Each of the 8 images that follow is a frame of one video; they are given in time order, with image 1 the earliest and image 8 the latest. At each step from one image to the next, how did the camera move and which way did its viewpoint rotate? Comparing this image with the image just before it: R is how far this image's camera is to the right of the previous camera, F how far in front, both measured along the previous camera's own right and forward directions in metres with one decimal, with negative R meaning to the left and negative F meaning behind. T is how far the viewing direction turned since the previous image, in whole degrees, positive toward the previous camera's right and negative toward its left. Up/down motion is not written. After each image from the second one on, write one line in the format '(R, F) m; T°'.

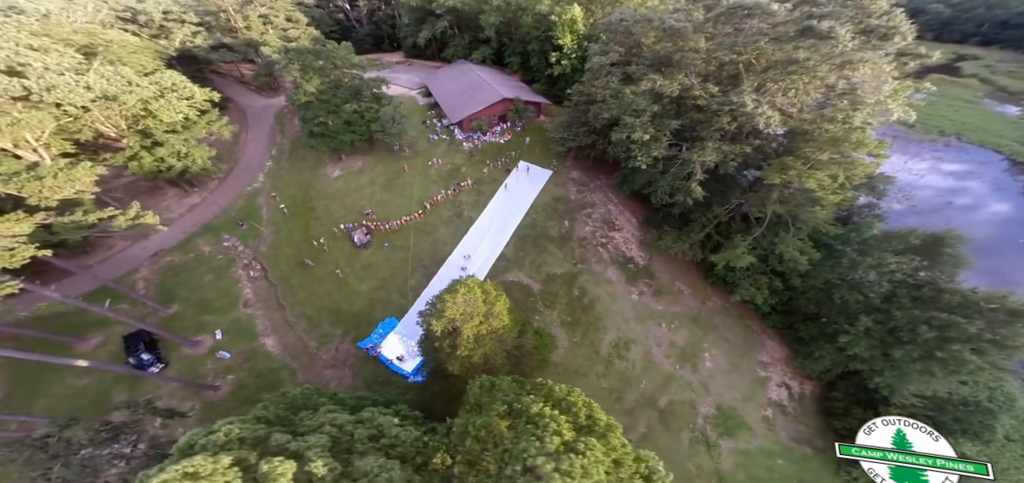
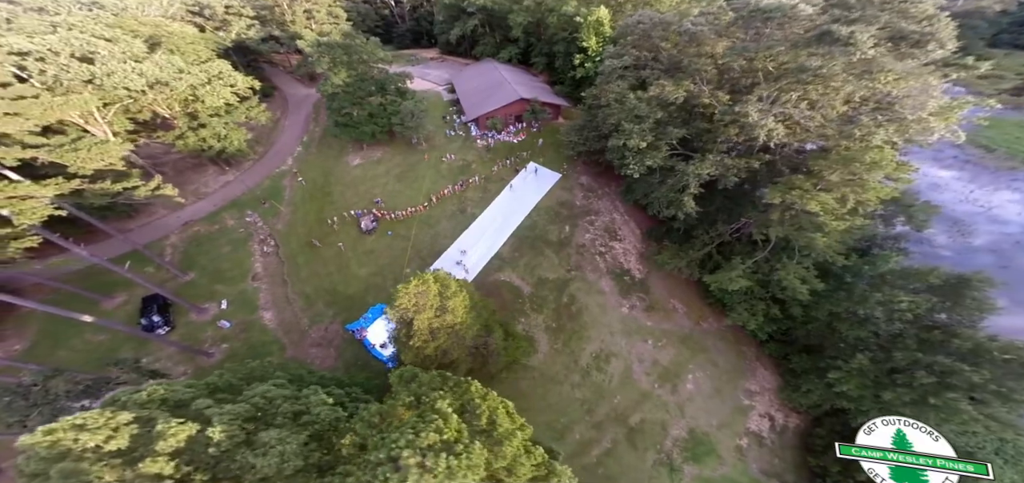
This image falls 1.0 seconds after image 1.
(+4.1, +0.2) m; -6°
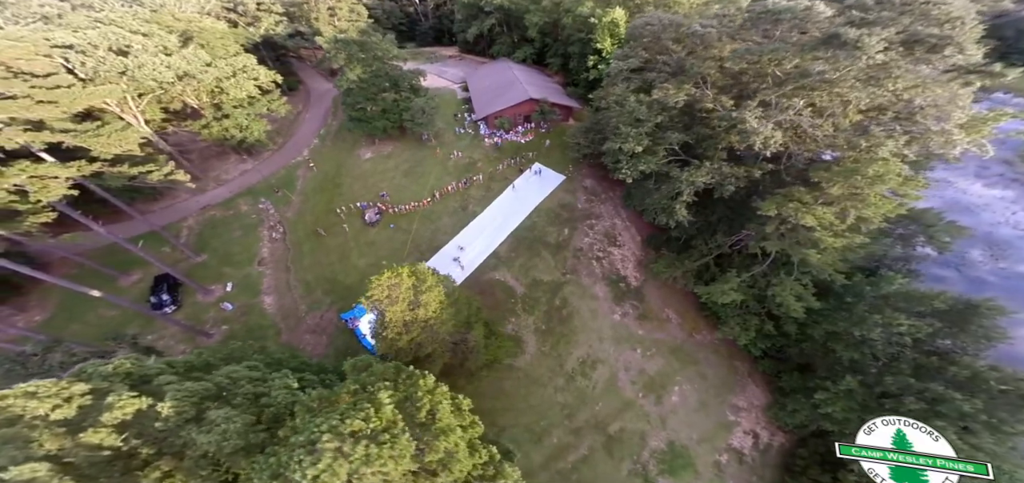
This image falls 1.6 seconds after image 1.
(+2.5, +0.1) m; -4°
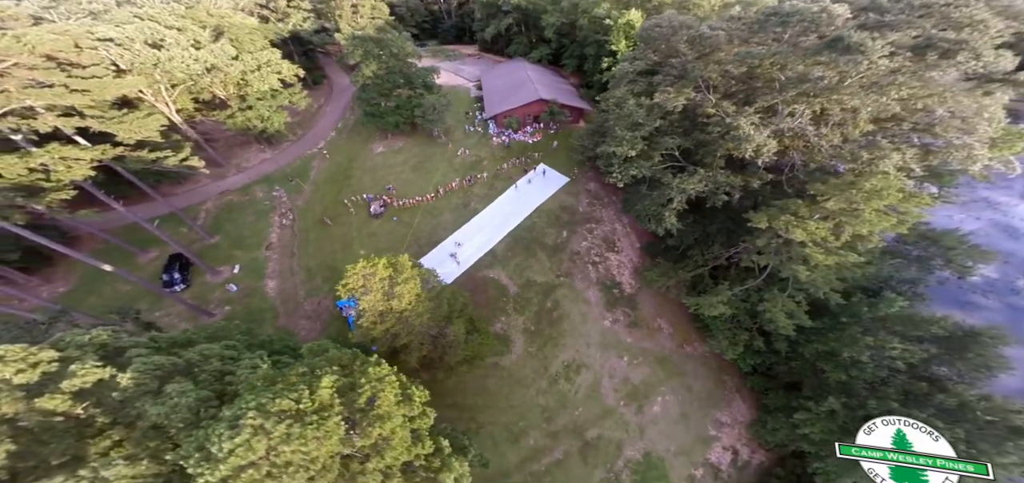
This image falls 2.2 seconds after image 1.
(+2.5, 0.0) m; -4°
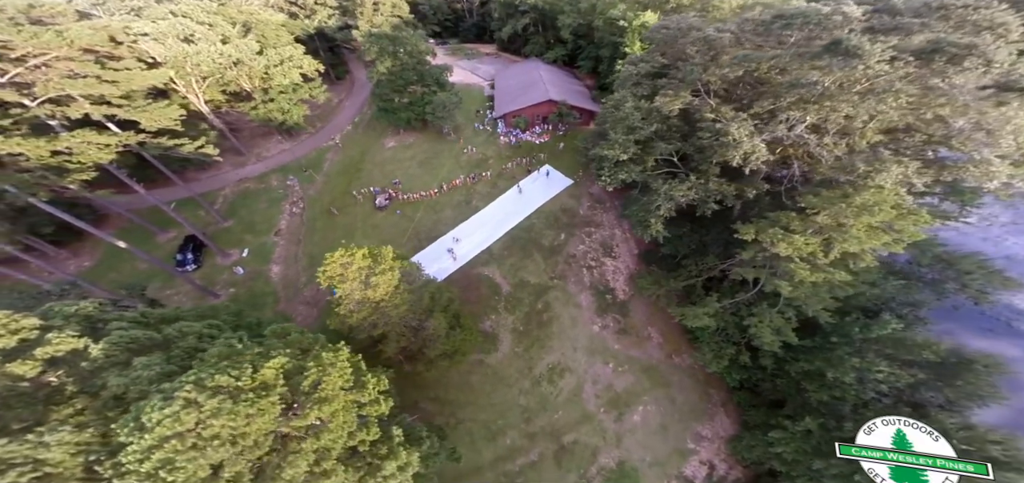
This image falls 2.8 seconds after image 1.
(+2.5, 0.0) m; -4°
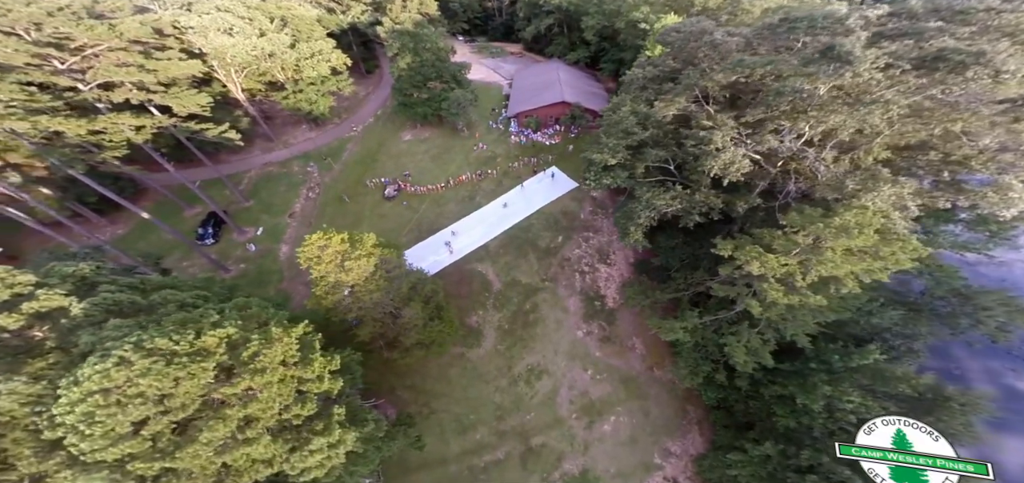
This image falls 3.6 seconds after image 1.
(+3.3, 0.0) m; -5°
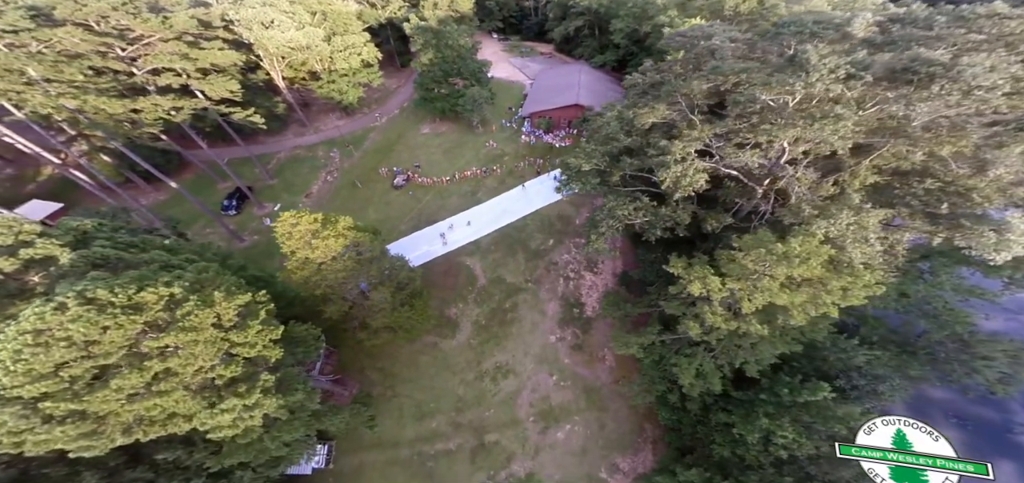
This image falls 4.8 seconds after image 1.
(+4.7, +0.1) m; -6°
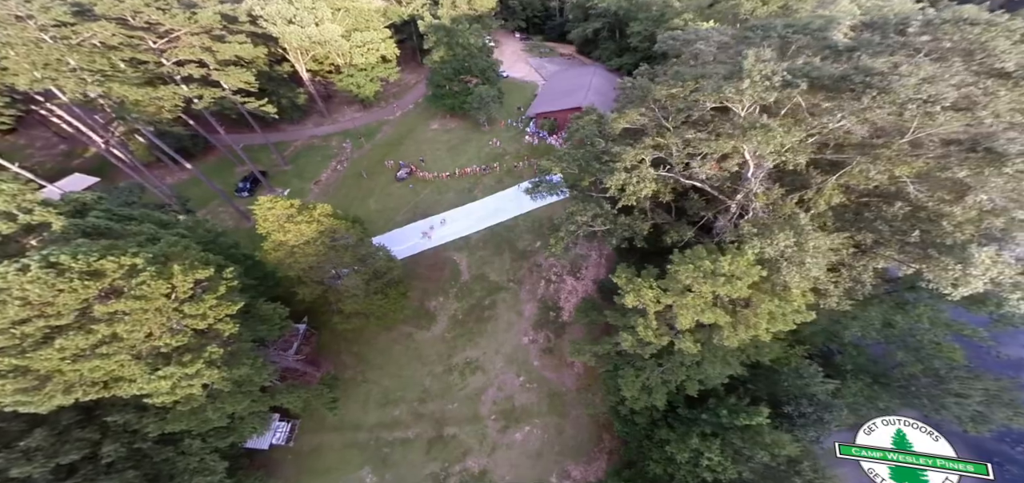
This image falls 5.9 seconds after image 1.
(+4.0, +0.1) m; -5°
